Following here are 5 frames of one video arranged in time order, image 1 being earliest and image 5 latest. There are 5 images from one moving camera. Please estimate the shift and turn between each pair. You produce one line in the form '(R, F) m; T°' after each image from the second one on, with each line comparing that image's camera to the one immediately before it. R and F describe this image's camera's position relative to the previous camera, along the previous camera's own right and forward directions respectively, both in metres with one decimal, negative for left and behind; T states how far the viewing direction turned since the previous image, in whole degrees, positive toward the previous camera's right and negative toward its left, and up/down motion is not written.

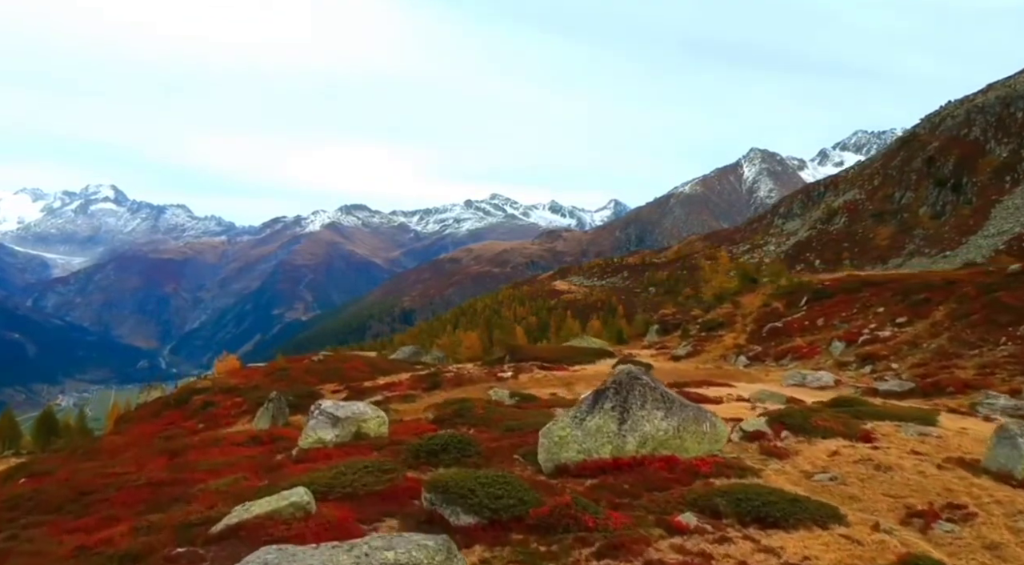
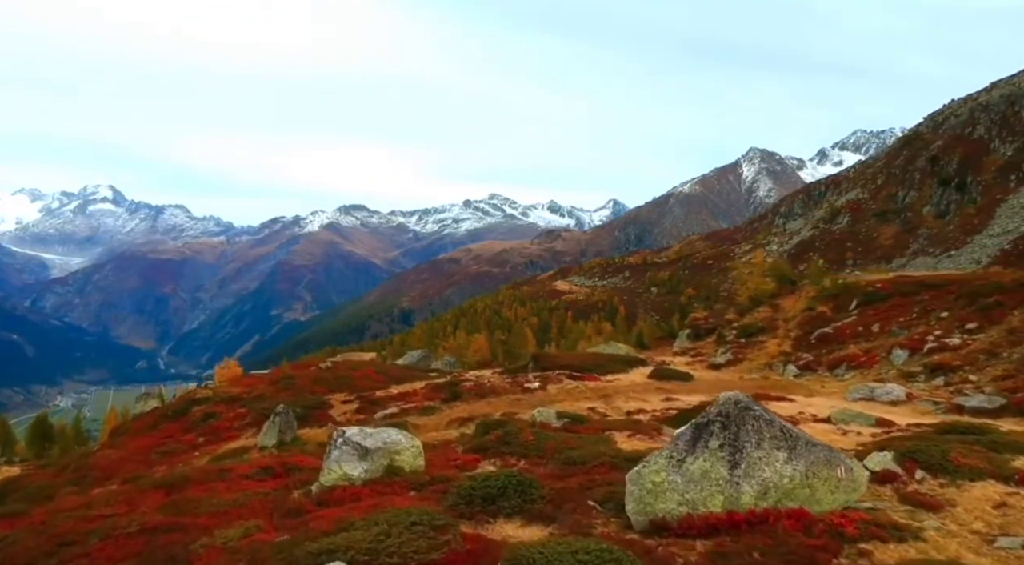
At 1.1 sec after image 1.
(-1.5, +3.5) m; 0°
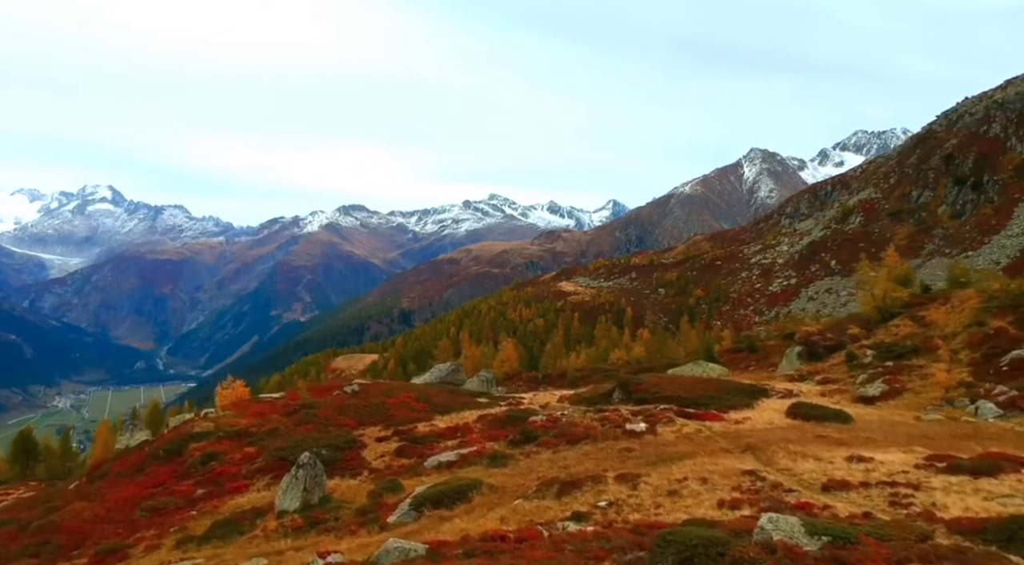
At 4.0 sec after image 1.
(-3.9, +10.0) m; 0°
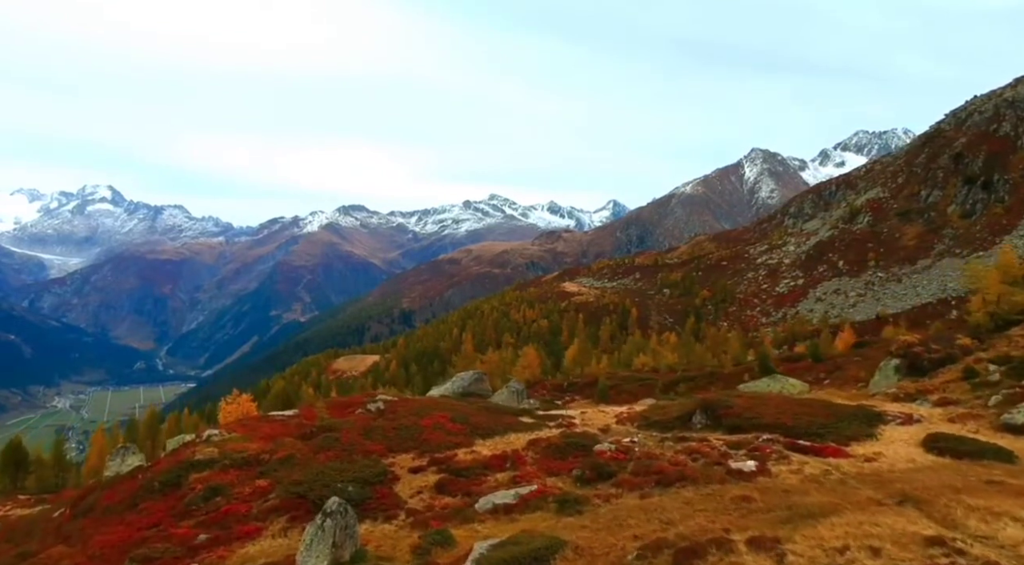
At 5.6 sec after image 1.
(-2.5, +6.0) m; 0°
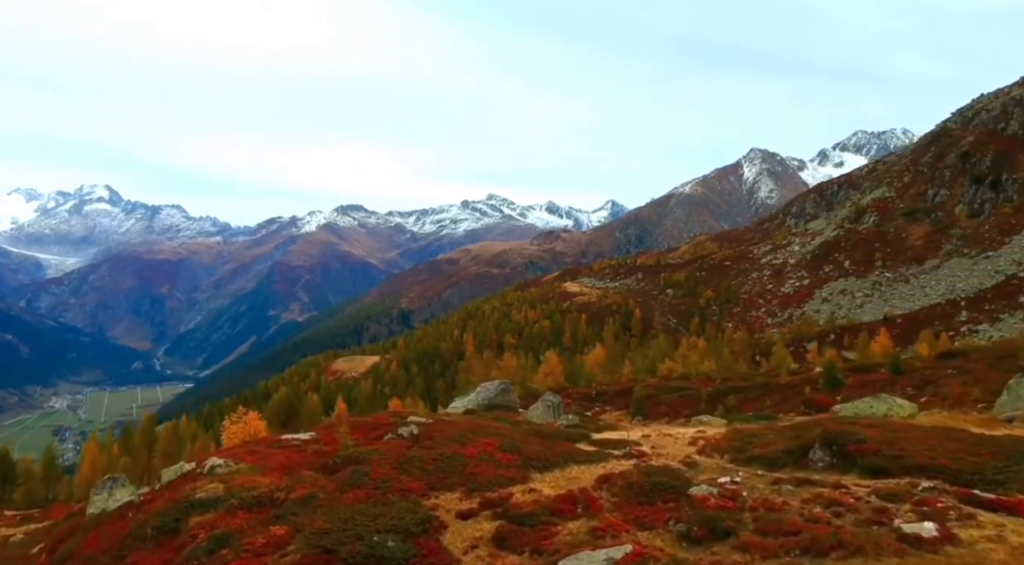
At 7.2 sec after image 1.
(-2.6, +6.0) m; 0°
